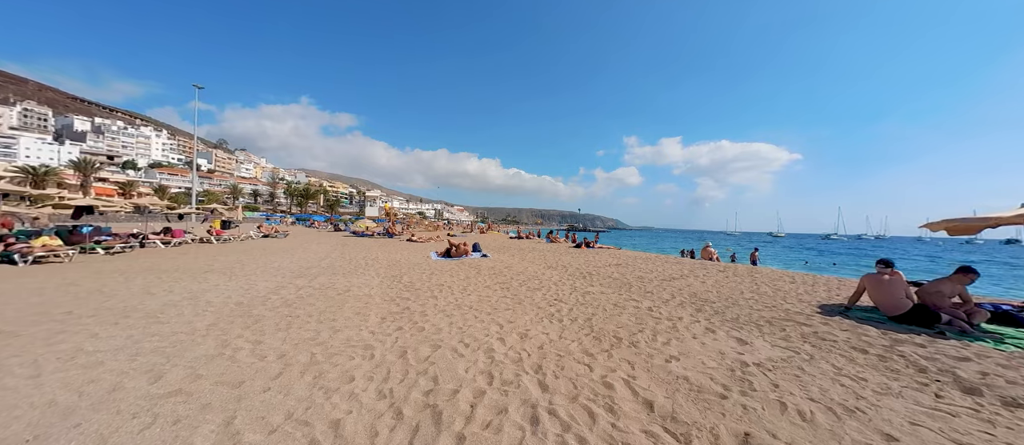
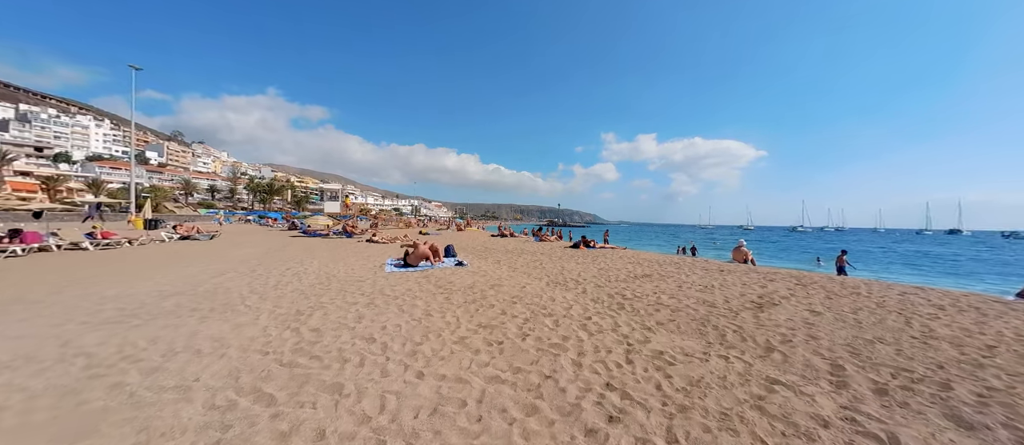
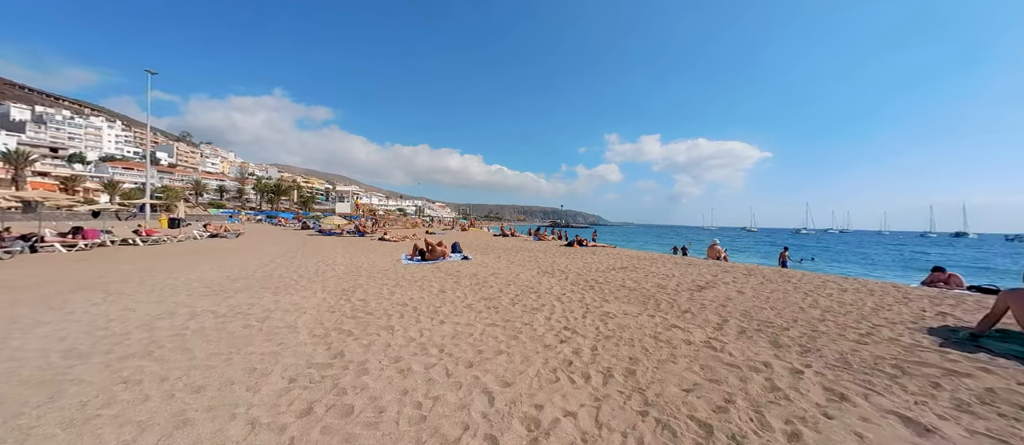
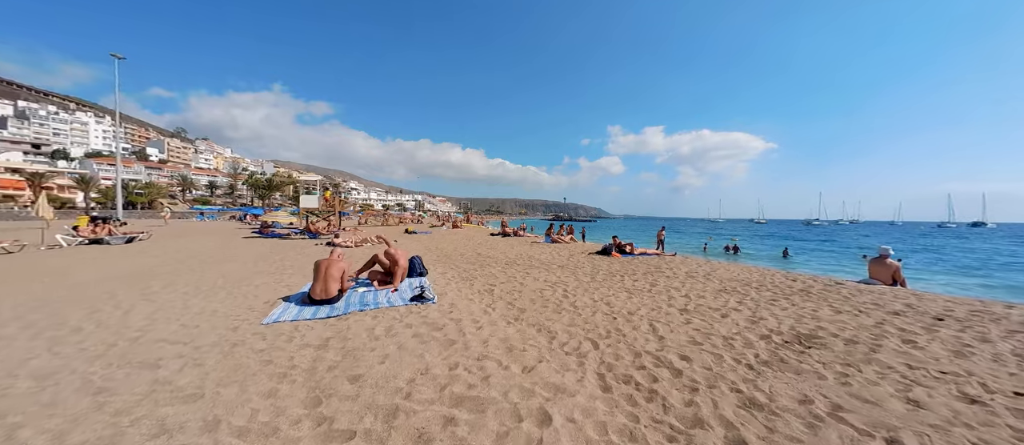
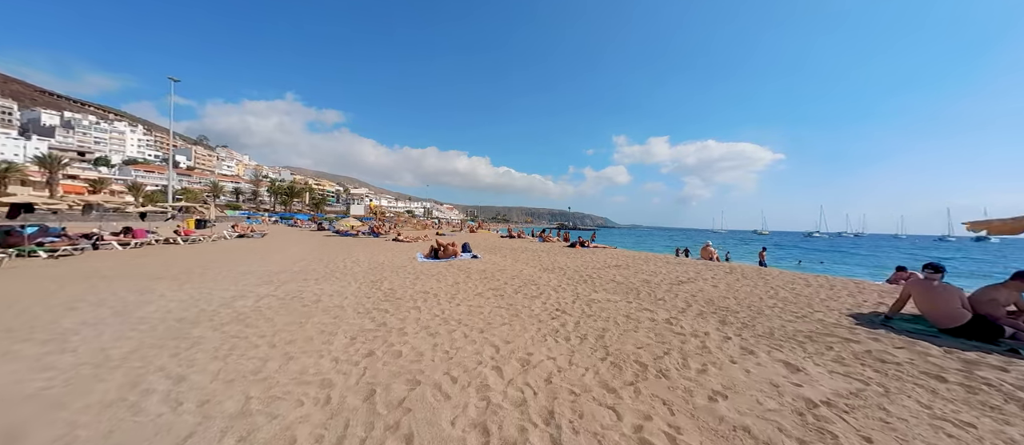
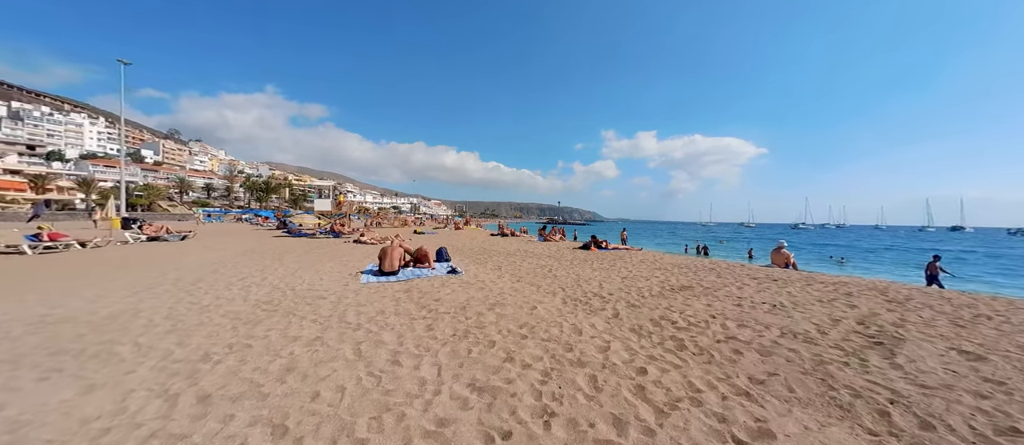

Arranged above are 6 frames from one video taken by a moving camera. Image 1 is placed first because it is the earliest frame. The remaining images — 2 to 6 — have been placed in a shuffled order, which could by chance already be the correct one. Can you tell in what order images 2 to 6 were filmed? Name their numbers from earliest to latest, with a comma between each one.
5, 3, 2, 6, 4
